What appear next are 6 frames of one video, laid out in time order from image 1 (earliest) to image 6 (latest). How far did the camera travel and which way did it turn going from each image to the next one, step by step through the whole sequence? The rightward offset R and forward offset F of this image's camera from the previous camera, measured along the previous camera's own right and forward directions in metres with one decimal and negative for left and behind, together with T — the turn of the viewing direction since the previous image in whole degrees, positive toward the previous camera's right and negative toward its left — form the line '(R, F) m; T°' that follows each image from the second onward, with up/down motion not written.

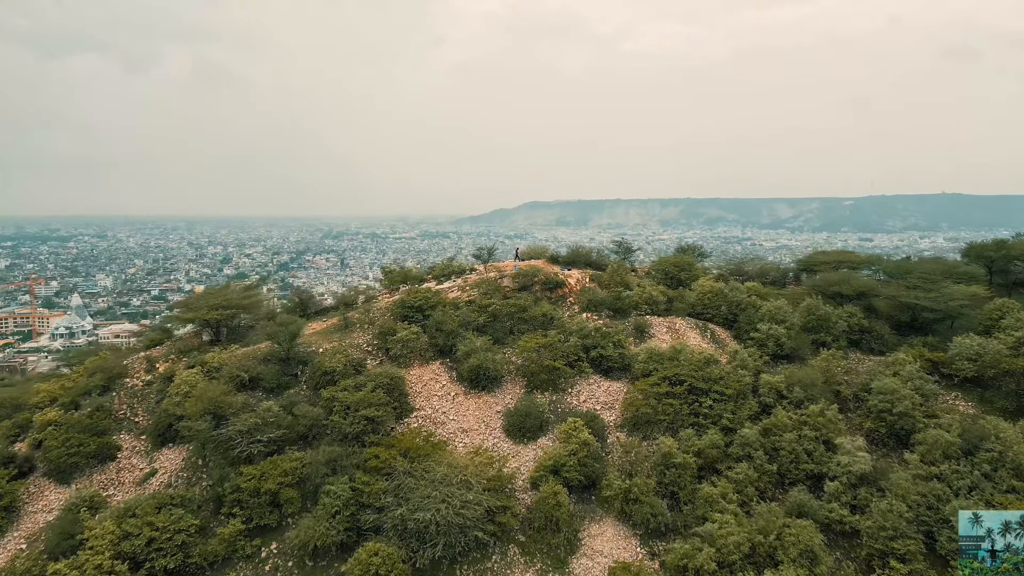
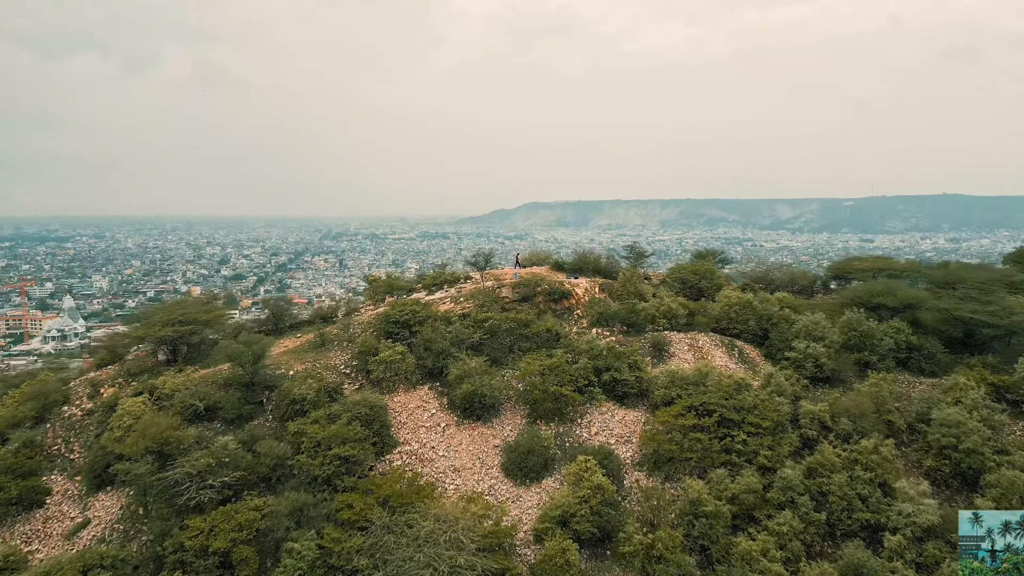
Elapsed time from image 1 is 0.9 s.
(0.0, +2.0) m; 0°
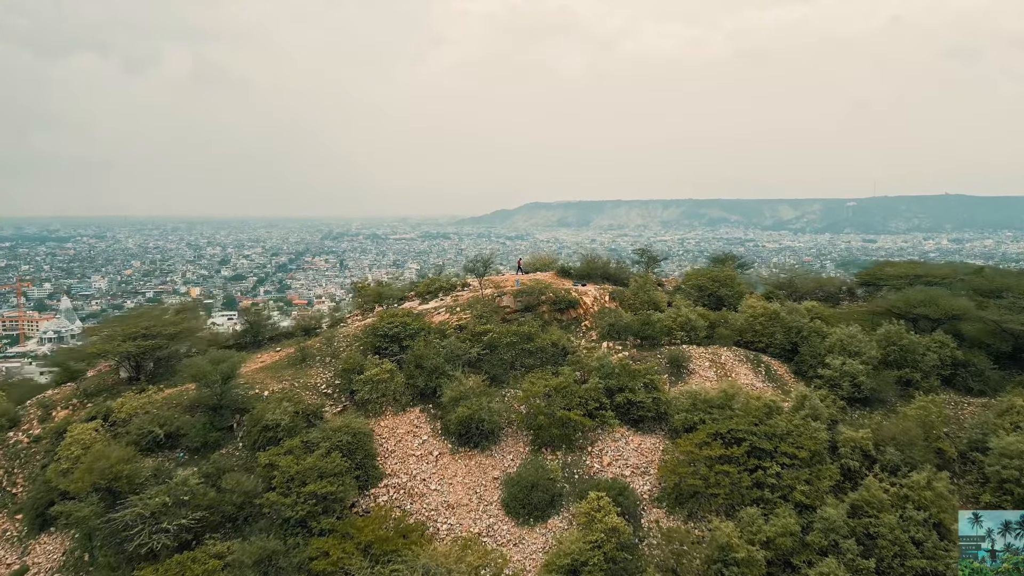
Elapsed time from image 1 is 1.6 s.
(0.0, +1.4) m; 0°
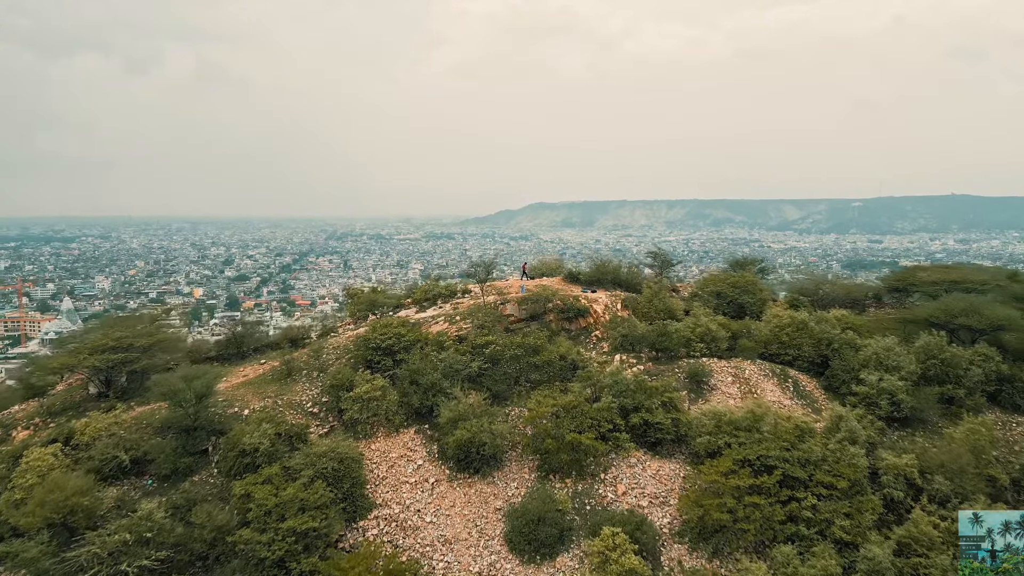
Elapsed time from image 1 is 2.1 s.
(0.0, +1.1) m; 0°
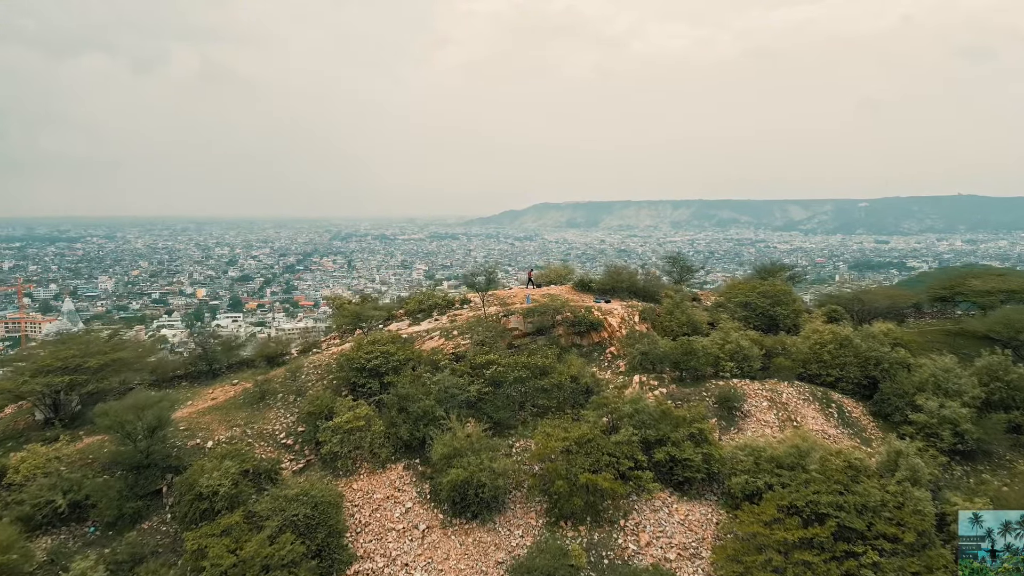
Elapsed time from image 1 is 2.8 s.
(0.0, +1.5) m; 0°
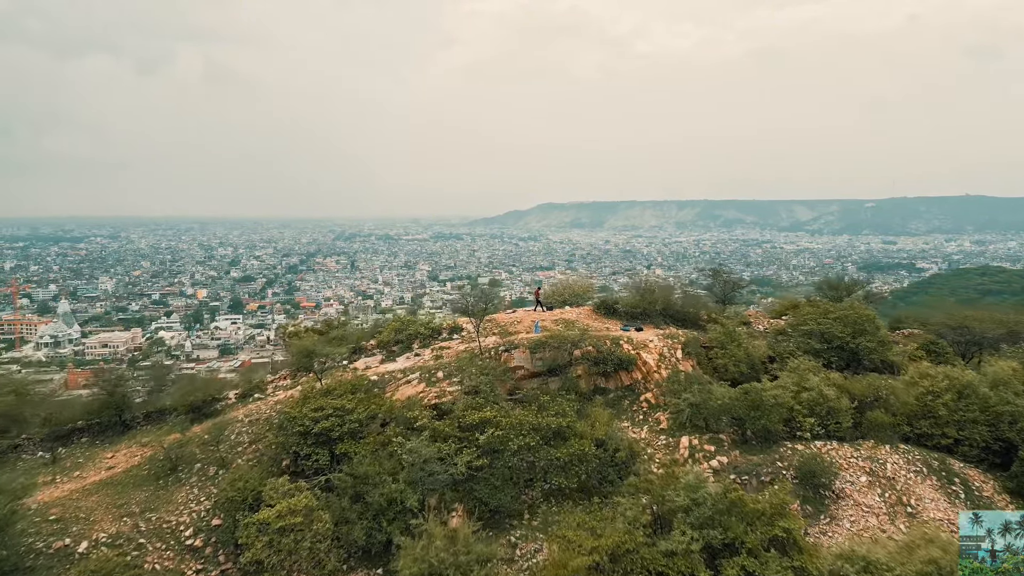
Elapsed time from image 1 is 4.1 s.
(0.0, +2.8) m; 0°
